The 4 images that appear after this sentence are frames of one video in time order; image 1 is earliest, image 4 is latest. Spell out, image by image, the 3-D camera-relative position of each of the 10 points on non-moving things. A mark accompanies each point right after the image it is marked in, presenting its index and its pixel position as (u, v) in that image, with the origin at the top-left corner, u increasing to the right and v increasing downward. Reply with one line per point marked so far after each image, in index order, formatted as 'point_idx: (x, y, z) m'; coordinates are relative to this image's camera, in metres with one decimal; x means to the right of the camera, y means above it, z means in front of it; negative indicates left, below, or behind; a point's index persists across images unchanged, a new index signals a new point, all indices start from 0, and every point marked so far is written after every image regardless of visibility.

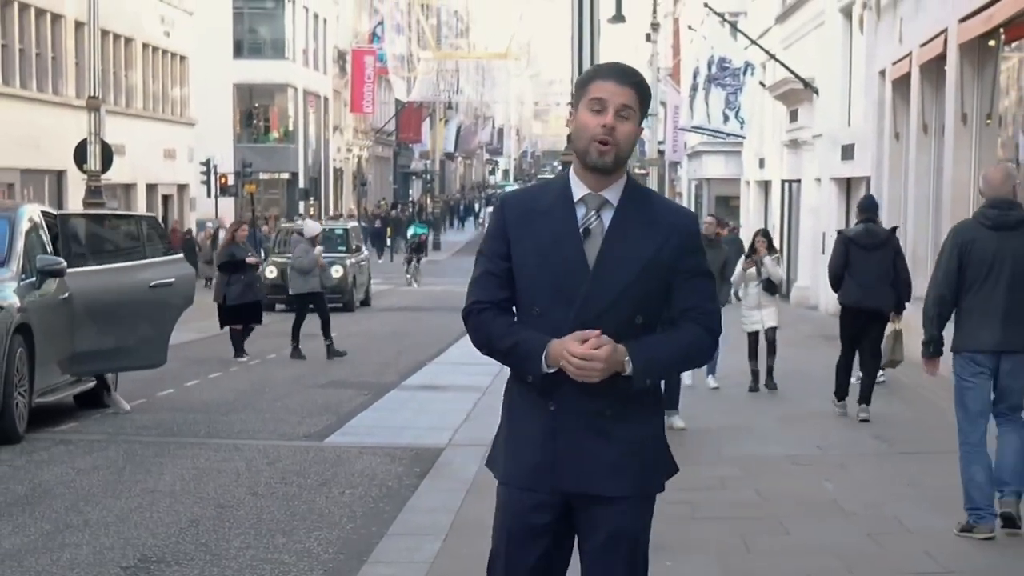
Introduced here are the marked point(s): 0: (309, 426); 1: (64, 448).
0: (-1.7, -1.1, +10.8) m
1: (-3.3, -1.2, +9.6) m
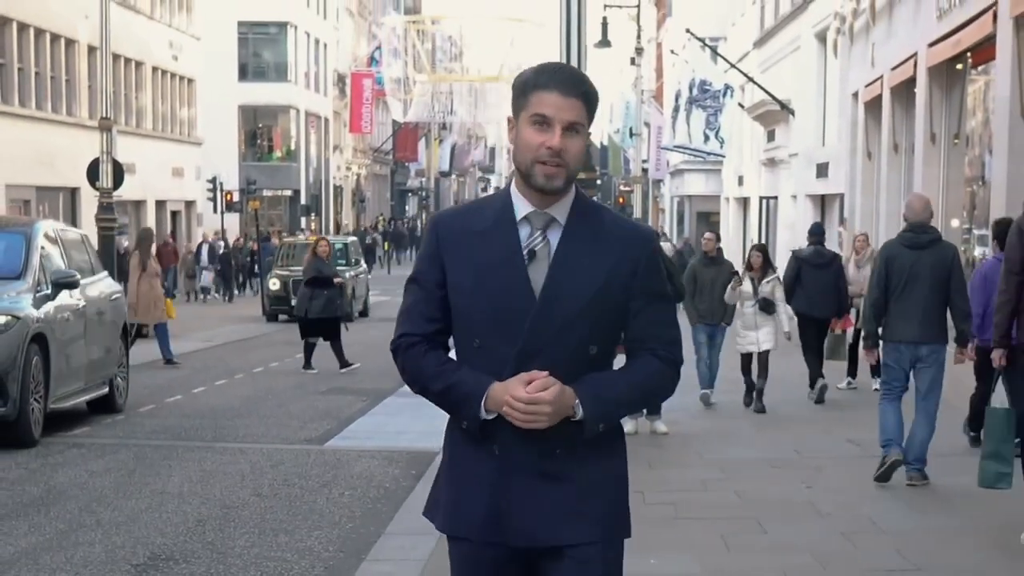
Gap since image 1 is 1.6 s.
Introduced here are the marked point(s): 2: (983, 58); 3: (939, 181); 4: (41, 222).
0: (-1.7, -1.2, +11.2) m
1: (-3.3, -1.2, +10.1) m
2: (+3.8, +1.9, +10.8) m
3: (+4.2, +1.0, +13.2) m
4: (-3.9, +0.5, +11.0) m
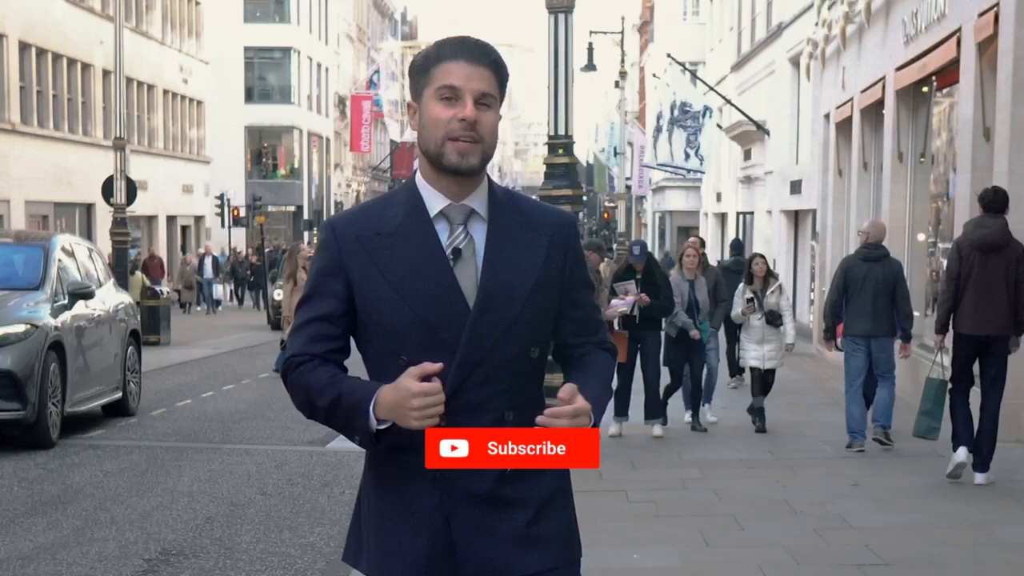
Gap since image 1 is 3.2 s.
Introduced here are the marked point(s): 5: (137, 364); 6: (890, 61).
0: (-1.8, -1.3, +11.8) m
1: (-3.4, -1.3, +10.7) m
2: (+3.8, +1.8, +11.4) m
3: (+4.1, +1.0, +13.8) m
4: (-4.0, +0.5, +11.6) m
5: (-3.6, -0.7, +12.7) m
6: (+4.0, +2.4, +13.8) m
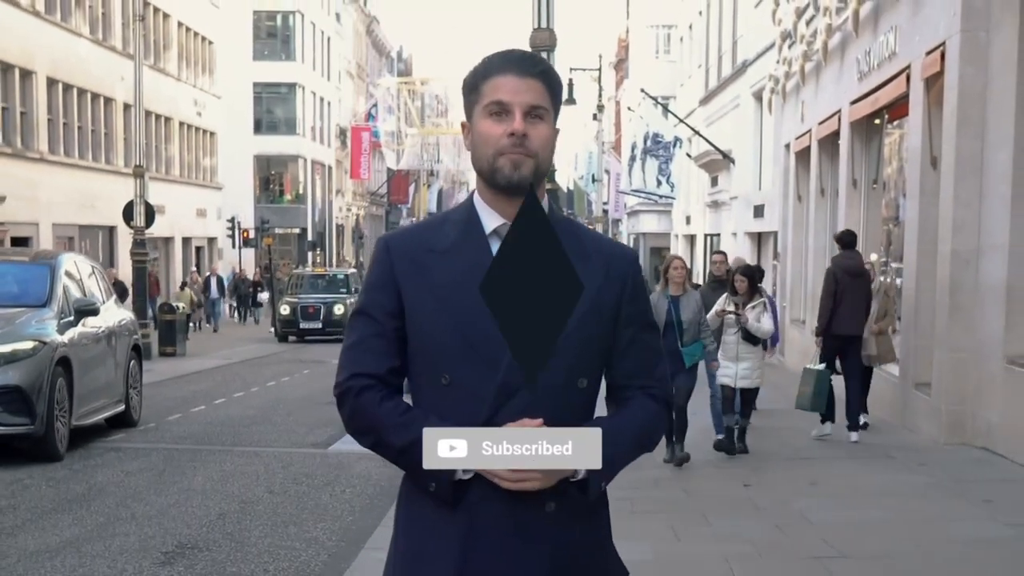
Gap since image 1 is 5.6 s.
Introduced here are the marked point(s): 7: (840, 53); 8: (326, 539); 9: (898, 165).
0: (-1.9, -1.4, +12.8) m
1: (-3.5, -1.5, +11.6) m
2: (+3.7, +1.7, +12.3) m
3: (+4.0, +0.8, +14.7) m
4: (-4.1, +0.3, +12.5) m
5: (-3.7, -0.9, +13.6) m
6: (+3.9, +2.3, +14.7) m
7: (+3.8, +2.7, +15.1) m
8: (-1.3, -1.7, +9.0) m
9: (+3.7, +1.2, +12.4) m
